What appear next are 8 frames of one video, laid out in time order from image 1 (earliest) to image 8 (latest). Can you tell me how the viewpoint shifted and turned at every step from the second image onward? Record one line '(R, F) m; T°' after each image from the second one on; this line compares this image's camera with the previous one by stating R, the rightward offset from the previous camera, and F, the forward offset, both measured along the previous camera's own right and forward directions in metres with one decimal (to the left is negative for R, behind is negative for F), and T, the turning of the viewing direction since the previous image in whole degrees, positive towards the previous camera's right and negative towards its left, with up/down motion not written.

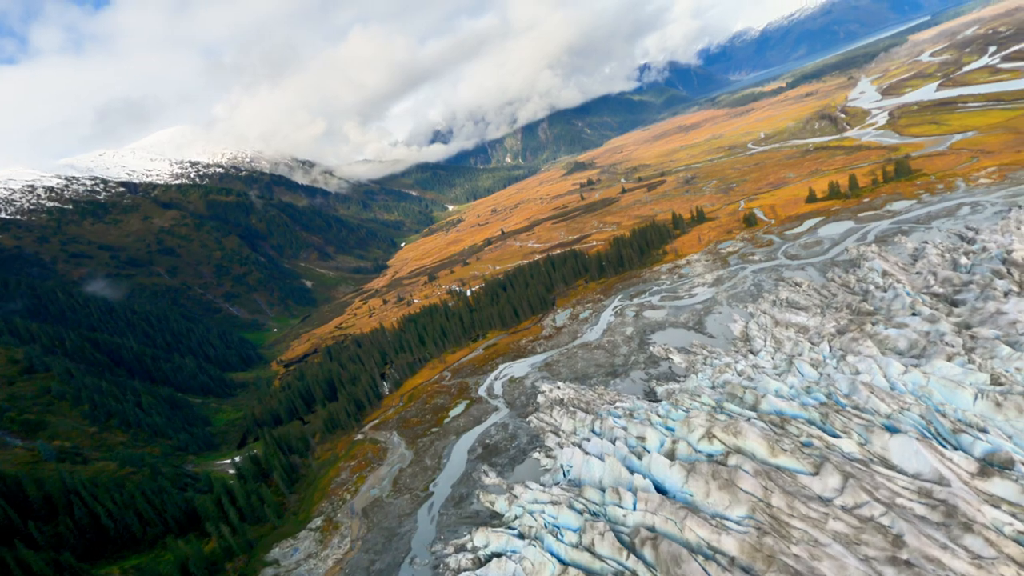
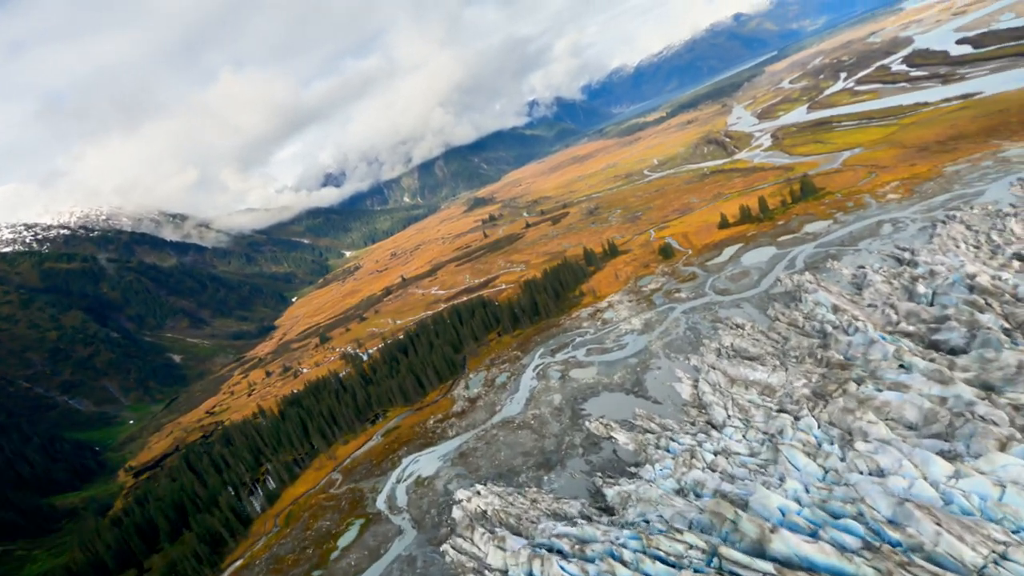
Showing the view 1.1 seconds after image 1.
(+2.4, +16.6) m; +10°
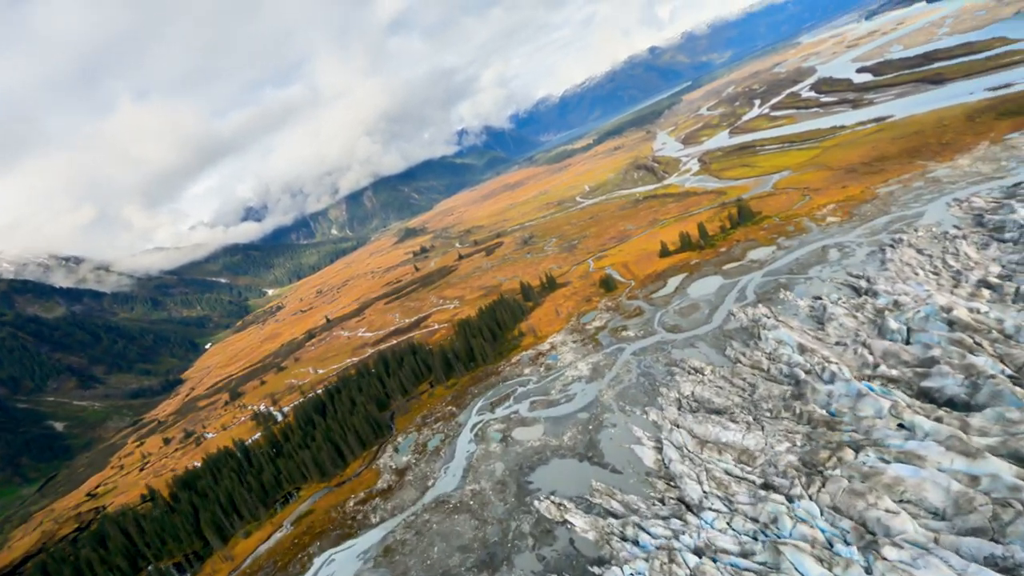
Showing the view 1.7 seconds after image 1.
(+1.3, +10.4) m; +7°
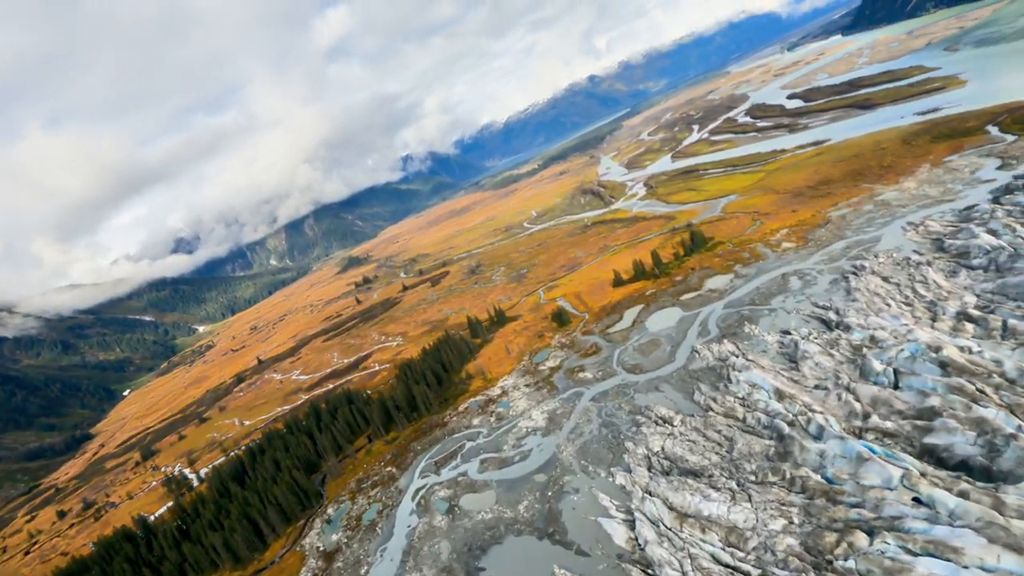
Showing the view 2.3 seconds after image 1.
(+1.0, +8.3) m; +5°
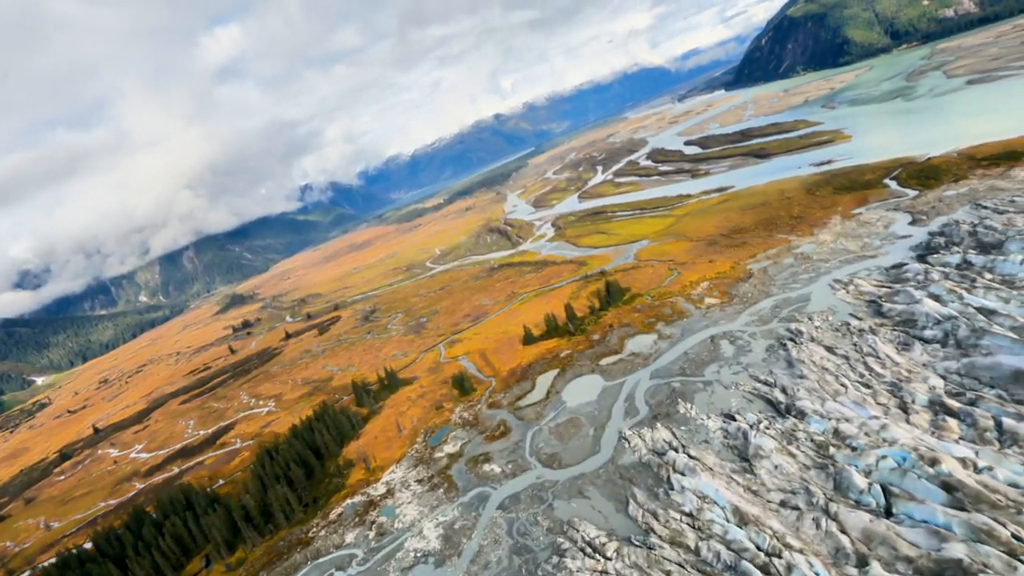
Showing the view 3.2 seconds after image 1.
(+2.3, +14.6) m; +10°
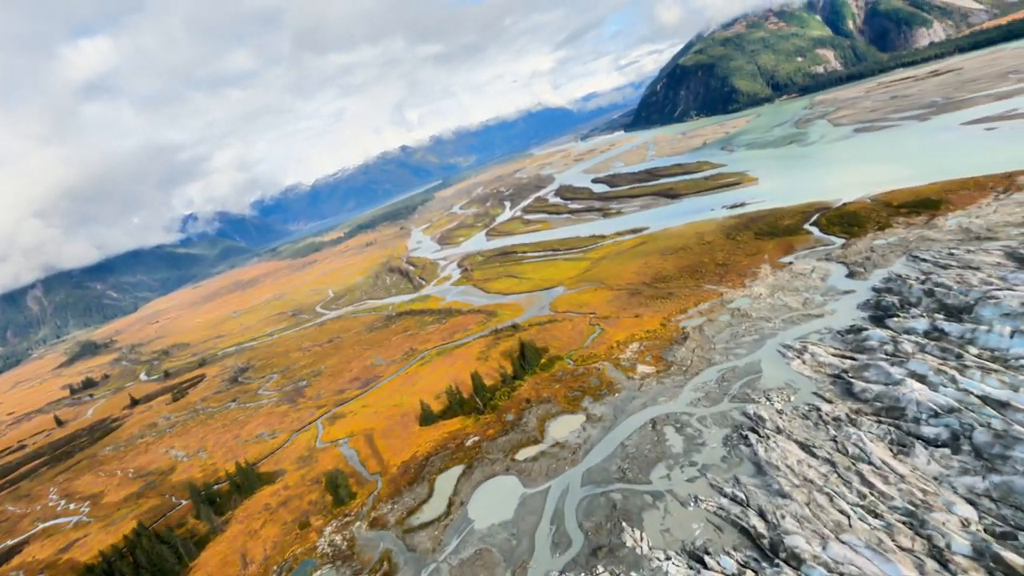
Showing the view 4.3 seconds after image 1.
(+2.2, +16.6) m; +10°
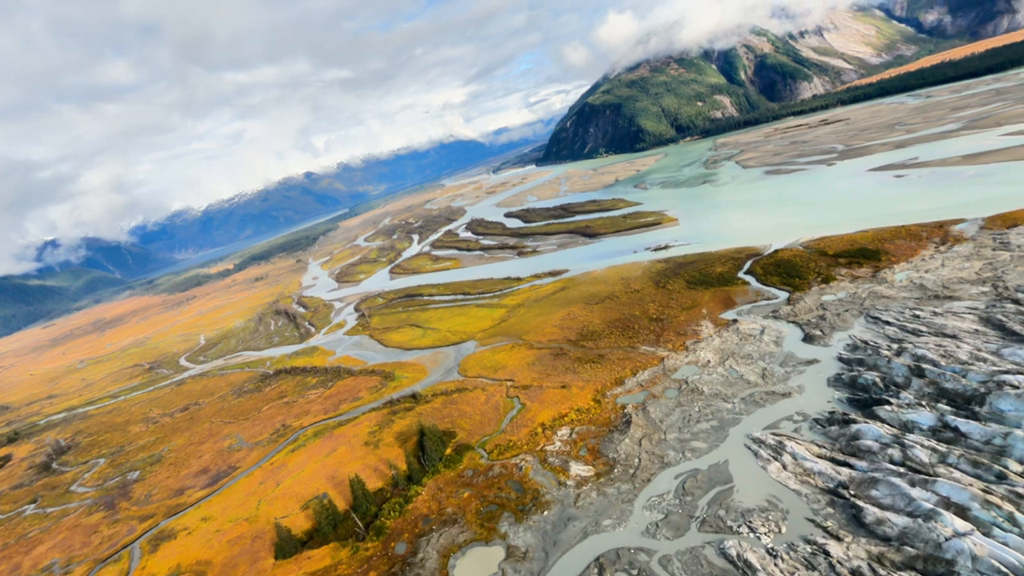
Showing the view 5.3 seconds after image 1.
(+1.9, +17.0) m; +9°
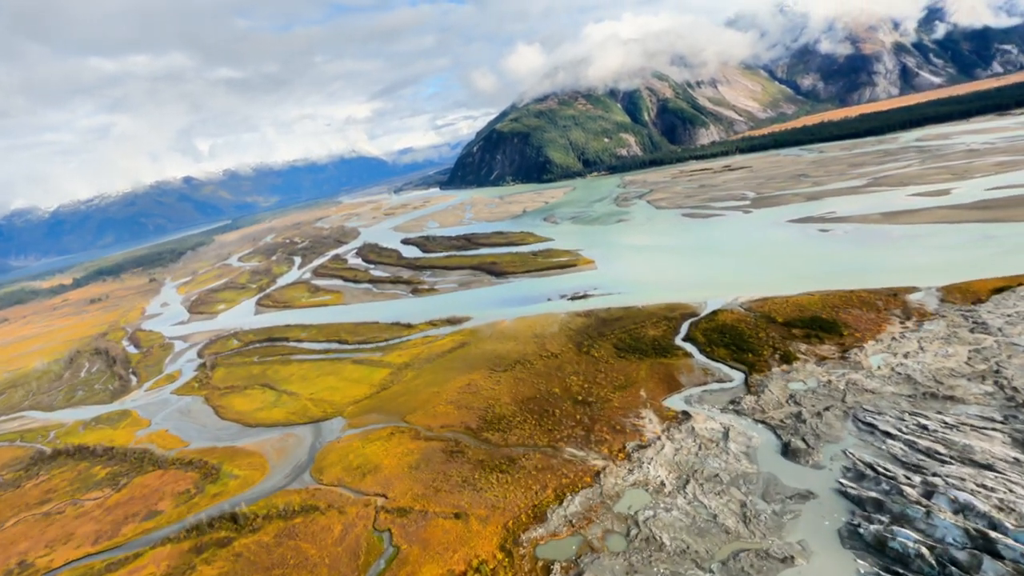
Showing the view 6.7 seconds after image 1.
(+2.0, +21.5) m; +11°
